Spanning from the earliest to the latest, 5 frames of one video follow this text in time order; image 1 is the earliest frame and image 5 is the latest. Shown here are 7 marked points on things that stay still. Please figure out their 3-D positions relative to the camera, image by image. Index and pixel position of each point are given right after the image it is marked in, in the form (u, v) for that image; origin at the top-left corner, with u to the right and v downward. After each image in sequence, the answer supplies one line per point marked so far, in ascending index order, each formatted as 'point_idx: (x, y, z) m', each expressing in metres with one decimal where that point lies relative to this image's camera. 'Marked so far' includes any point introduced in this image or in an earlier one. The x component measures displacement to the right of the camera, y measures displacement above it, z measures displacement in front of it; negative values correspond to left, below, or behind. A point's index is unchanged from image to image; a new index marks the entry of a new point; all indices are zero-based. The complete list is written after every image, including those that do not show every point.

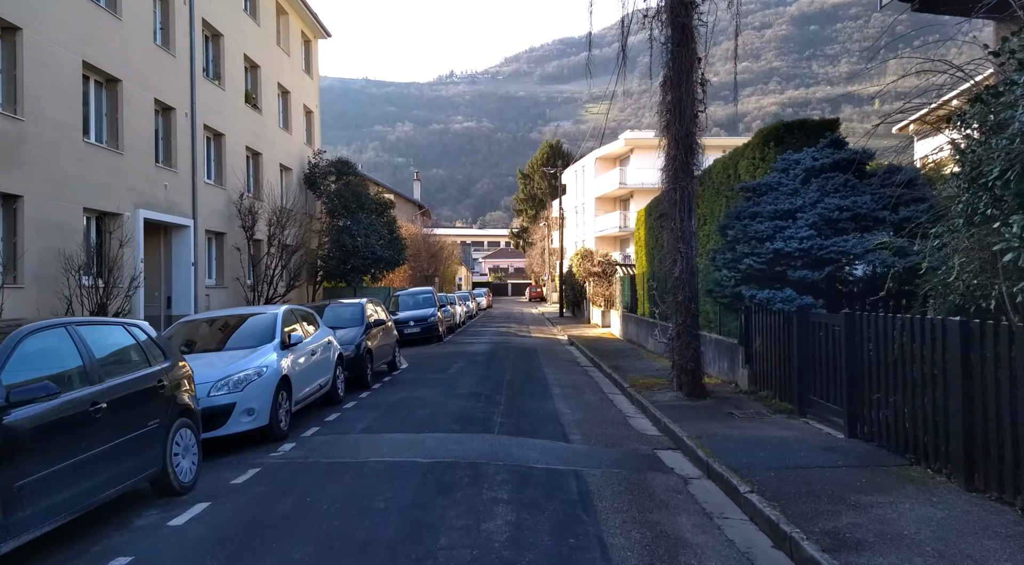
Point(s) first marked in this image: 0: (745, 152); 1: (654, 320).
0: (+3.9, +2.2, +13.6) m
1: (+3.6, -0.9, +19.3) m
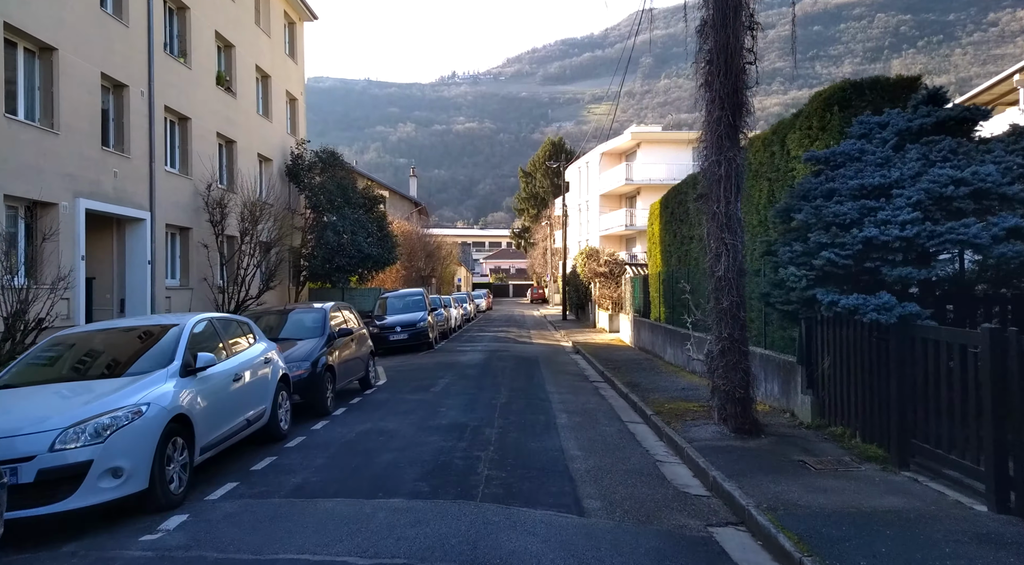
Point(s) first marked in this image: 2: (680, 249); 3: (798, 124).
0: (+3.9, +2.2, +11.0) m
1: (+3.5, -1.0, +16.7) m
2: (+3.8, +0.7, +17.7) m
3: (+3.8, +2.1, +10.9) m
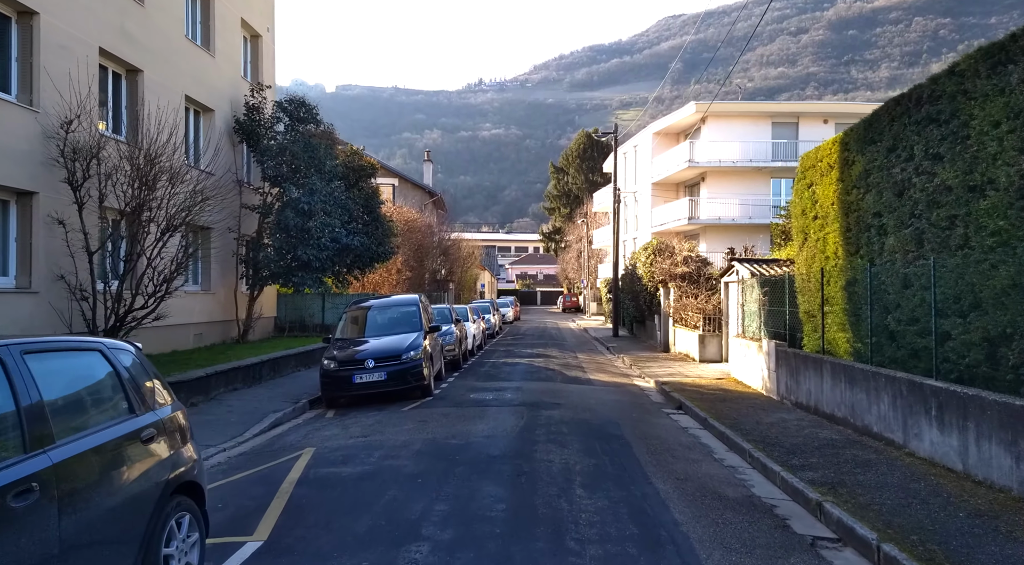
0: (+4.4, +2.2, +1.7) m
1: (+4.2, -1.0, +7.4) m
2: (+4.5, +0.7, +8.4) m
3: (+4.4, +2.2, +1.6) m
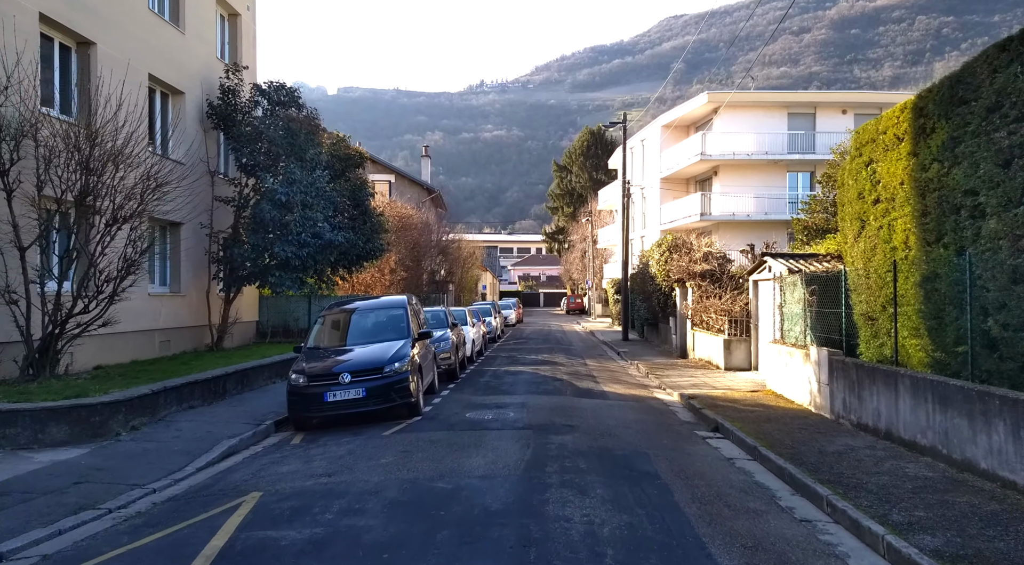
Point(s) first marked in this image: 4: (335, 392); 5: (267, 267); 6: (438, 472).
0: (+4.4, +2.3, -0.3) m
1: (+4.2, -0.9, +5.4) m
2: (+4.5, +0.7, +6.4) m
3: (+4.4, +2.2, -0.4) m
4: (-2.2, -1.4, +10.2) m
5: (-5.4, +0.3, +18.0) m
6: (-0.7, -1.7, +7.3) m
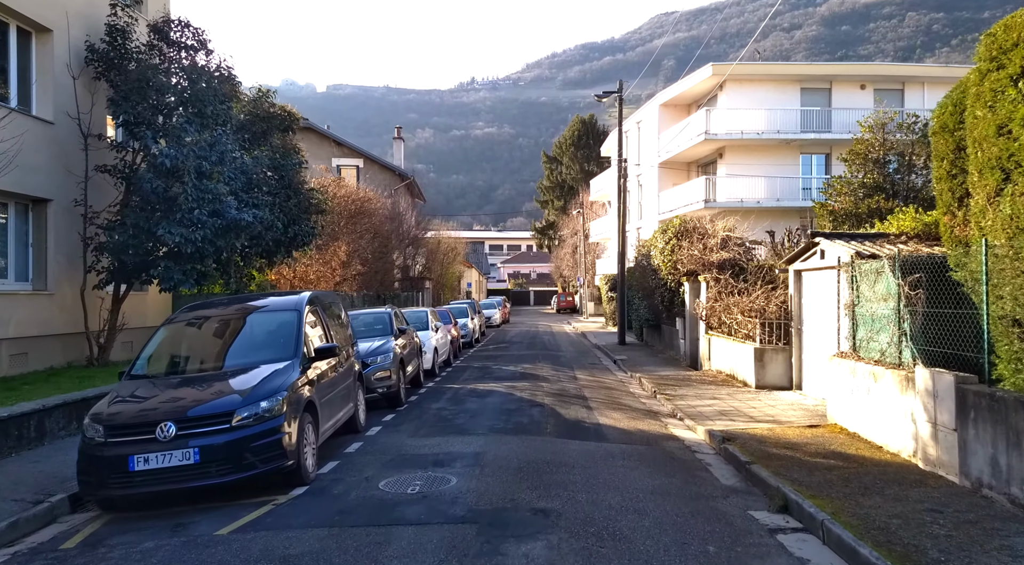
0: (+4.0, +2.4, -4.3) m
1: (+3.8, -0.8, +1.4) m
2: (+4.0, +0.9, +2.4) m
3: (+4.0, +2.3, -4.4) m
4: (-2.7, -1.3, +6.1) m
5: (-6.0, +0.4, +13.8) m
6: (-1.1, -1.6, +3.2) m
